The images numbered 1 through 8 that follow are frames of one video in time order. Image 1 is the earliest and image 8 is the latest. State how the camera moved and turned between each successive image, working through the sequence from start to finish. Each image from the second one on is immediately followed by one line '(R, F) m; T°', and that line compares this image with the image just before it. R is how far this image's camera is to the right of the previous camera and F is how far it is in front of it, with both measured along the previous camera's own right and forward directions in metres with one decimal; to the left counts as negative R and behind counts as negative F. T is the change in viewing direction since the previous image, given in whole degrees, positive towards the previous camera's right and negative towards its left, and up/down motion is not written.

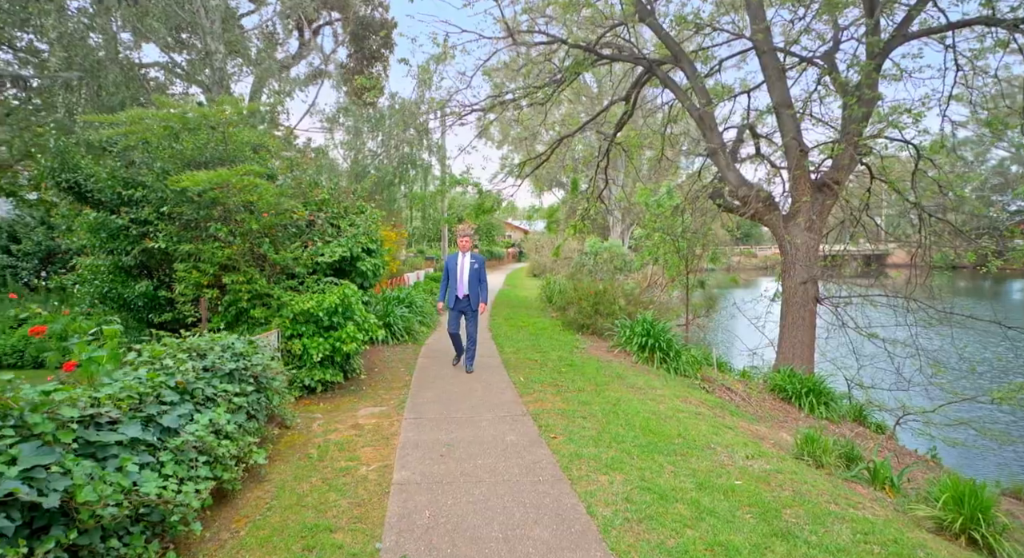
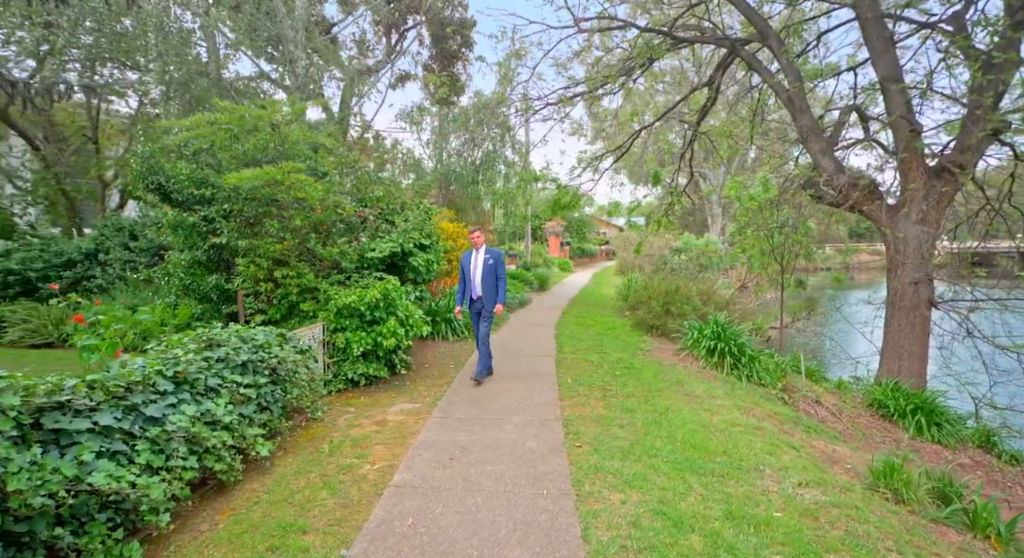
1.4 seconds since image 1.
(+0.6, +0.3) m; -10°
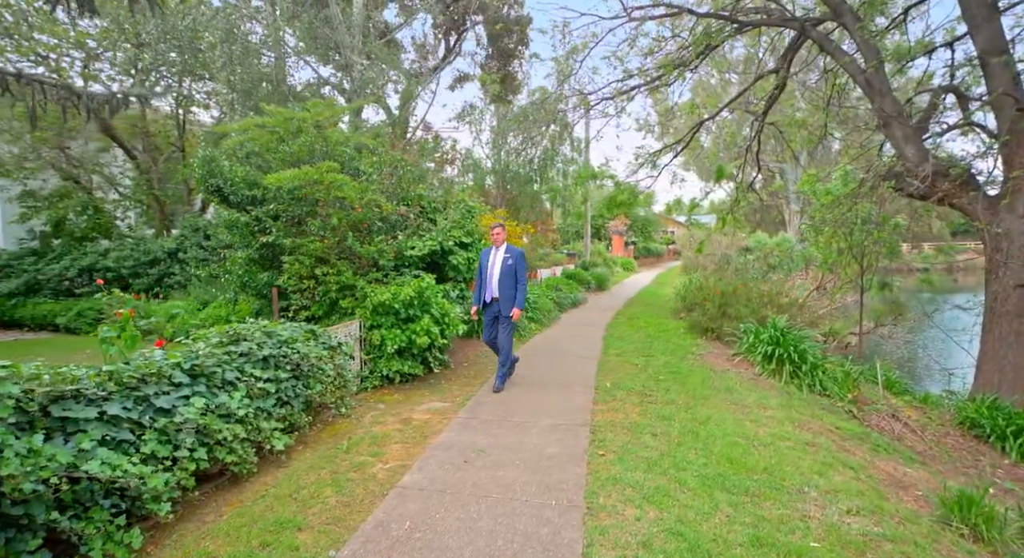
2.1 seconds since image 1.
(+0.3, +0.2) m; -7°
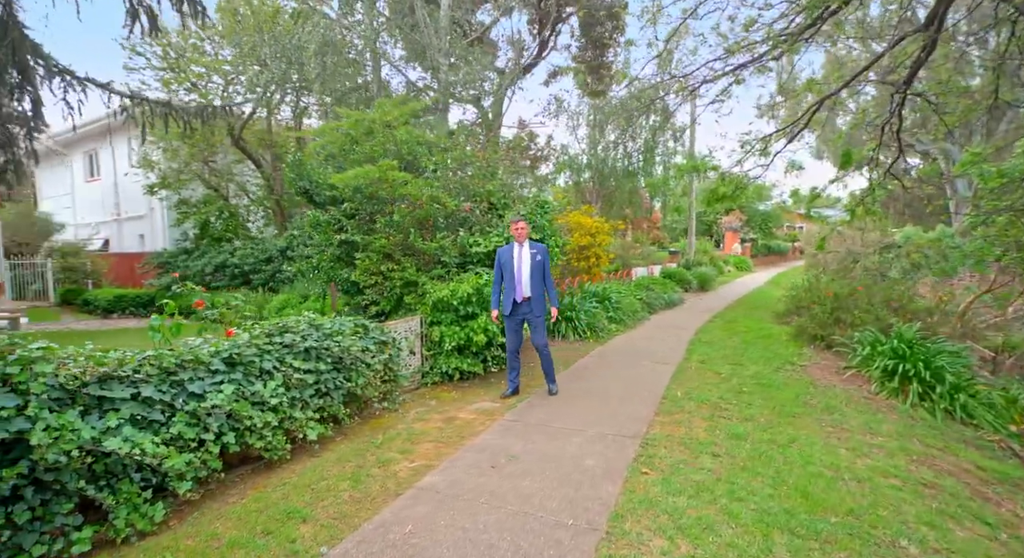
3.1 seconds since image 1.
(+0.5, +0.3) m; -12°
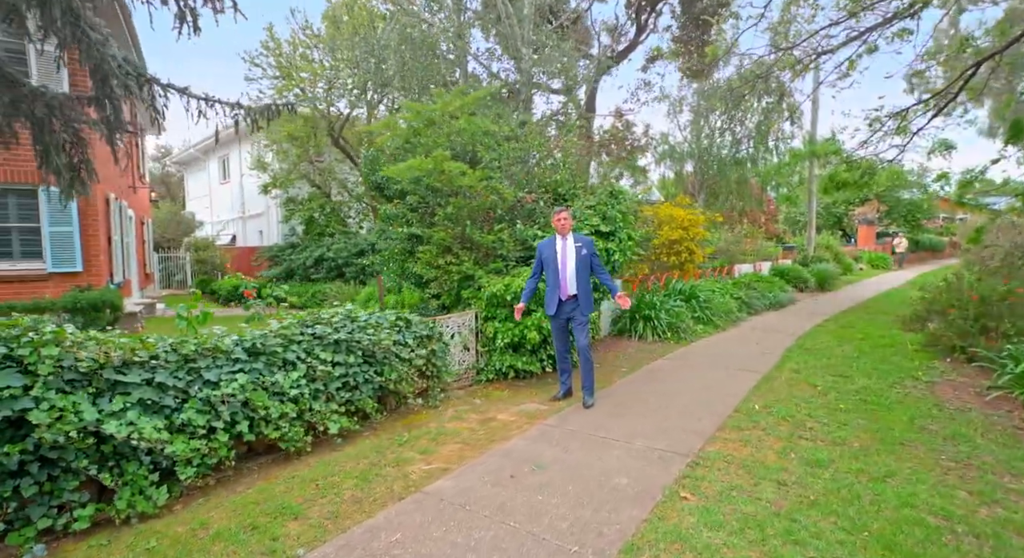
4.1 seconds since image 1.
(+0.5, +0.4) m; -12°
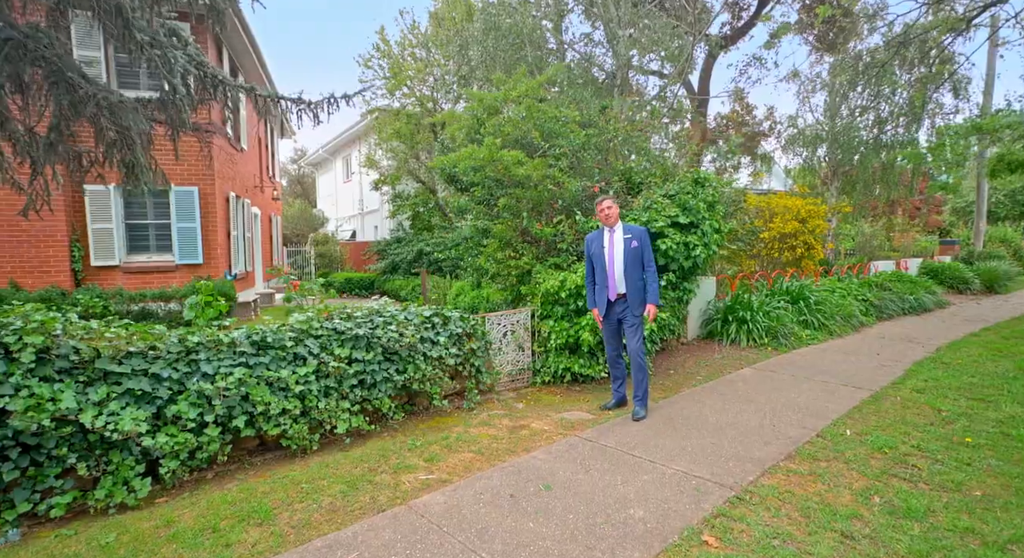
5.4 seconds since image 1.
(+0.6, +0.5) m; -13°
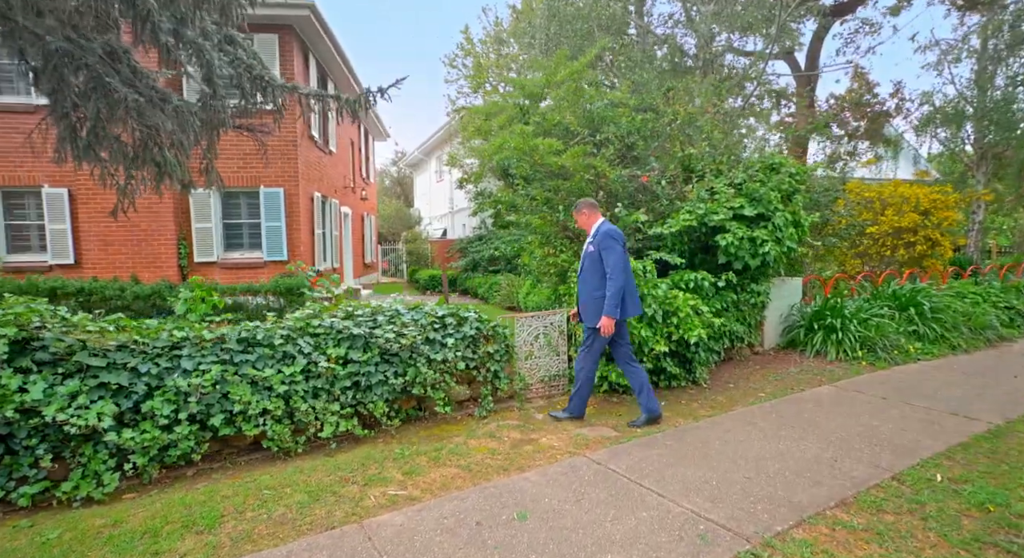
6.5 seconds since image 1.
(+0.7, +0.4) m; -12°
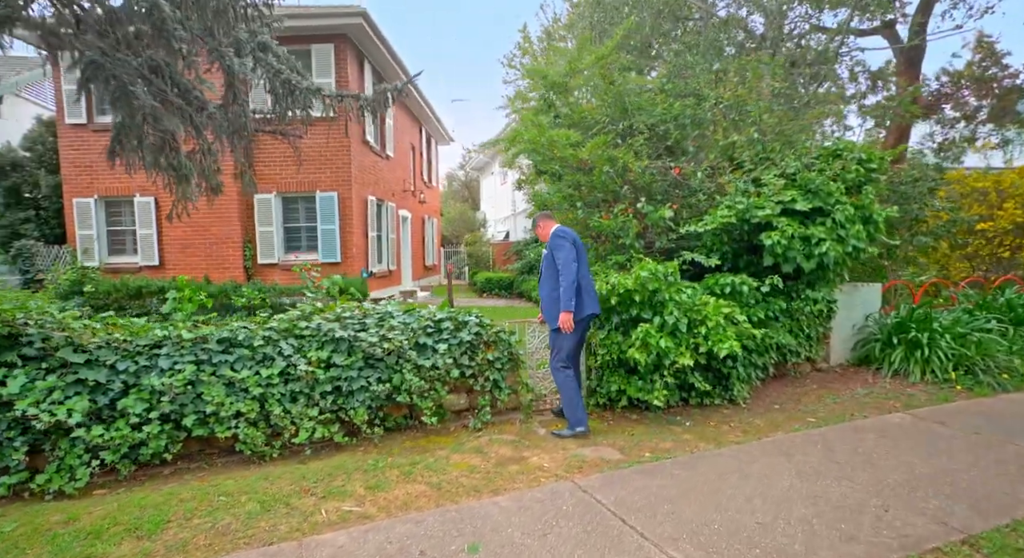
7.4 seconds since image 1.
(+0.6, +0.3) m; -9°
